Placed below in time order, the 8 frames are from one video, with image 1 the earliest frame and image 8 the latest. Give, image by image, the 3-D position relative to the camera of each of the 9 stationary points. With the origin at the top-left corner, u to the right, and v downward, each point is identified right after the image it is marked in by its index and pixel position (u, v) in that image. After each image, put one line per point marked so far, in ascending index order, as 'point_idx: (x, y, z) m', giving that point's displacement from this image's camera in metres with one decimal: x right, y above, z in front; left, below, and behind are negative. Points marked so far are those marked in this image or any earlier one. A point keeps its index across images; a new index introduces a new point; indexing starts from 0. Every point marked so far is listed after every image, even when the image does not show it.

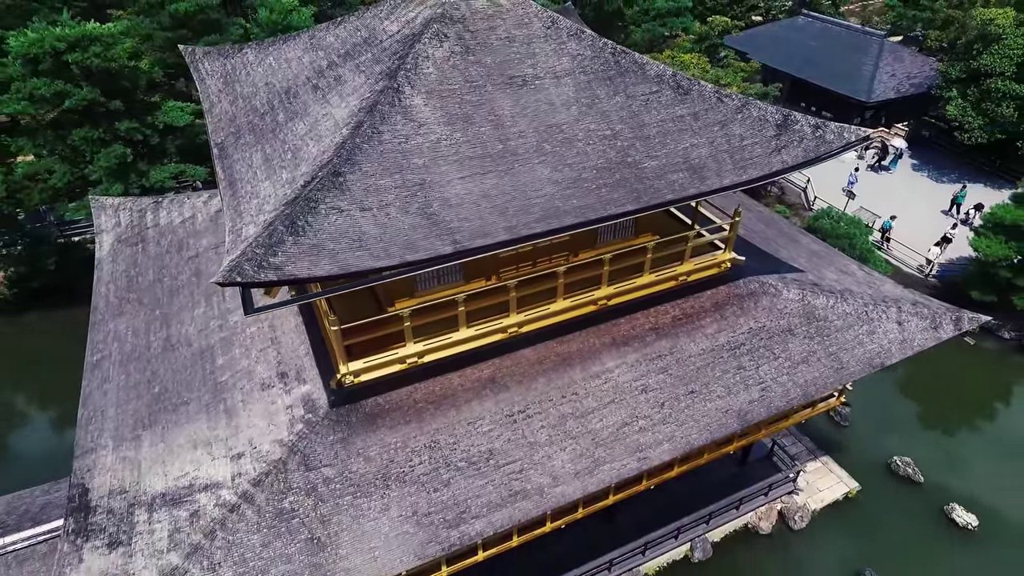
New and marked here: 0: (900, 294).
0: (+8.1, -0.1, +12.6) m
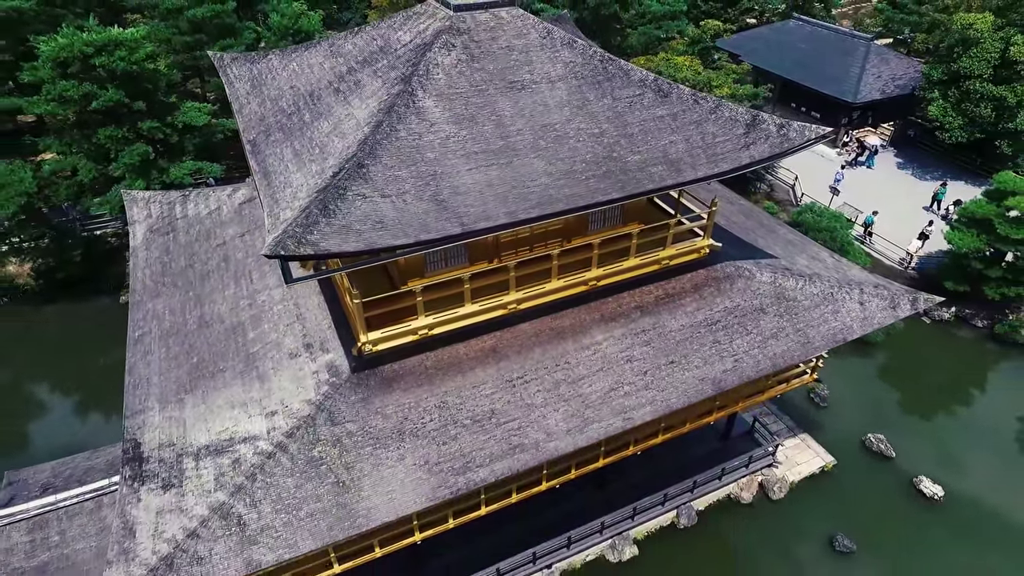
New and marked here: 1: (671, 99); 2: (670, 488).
0: (+8.1, +0.2, +13.9) m
1: (+3.0, +3.6, +11.7) m
2: (+4.3, -5.4, +16.7) m
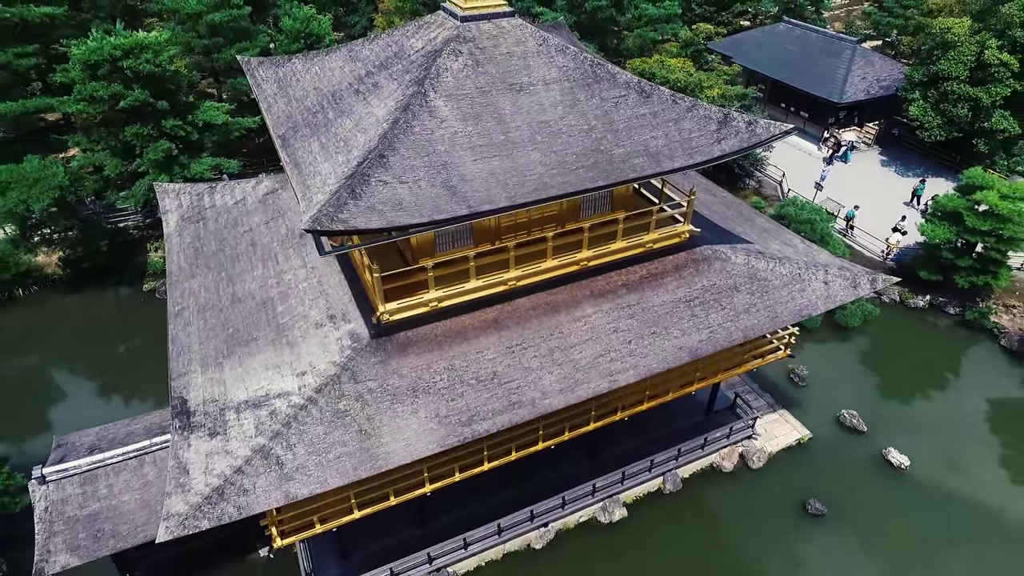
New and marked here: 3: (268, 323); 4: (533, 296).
0: (+8.1, +0.7, +15.4) m
1: (+3.0, +4.1, +13.3) m
2: (+4.3, -4.9, +18.2) m
3: (-5.4, -0.7, +13.6) m
4: (+0.5, -0.2, +13.7) m
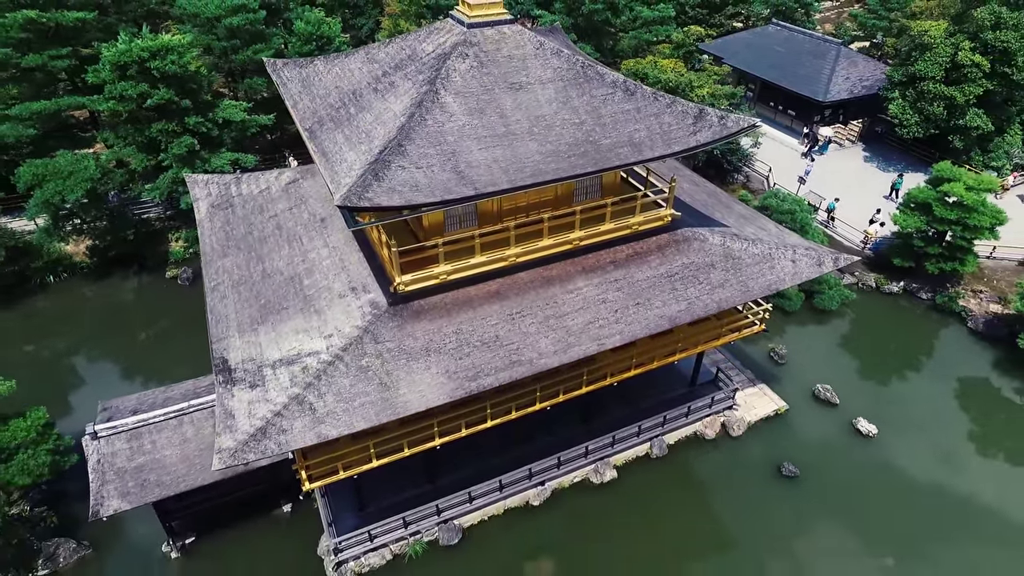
0: (+8.1, +1.3, +17.2) m
1: (+3.0, +4.7, +15.0) m
2: (+4.3, -4.3, +19.9) m
3: (-5.4, -0.2, +15.3) m
4: (+0.5, +0.4, +15.4) m
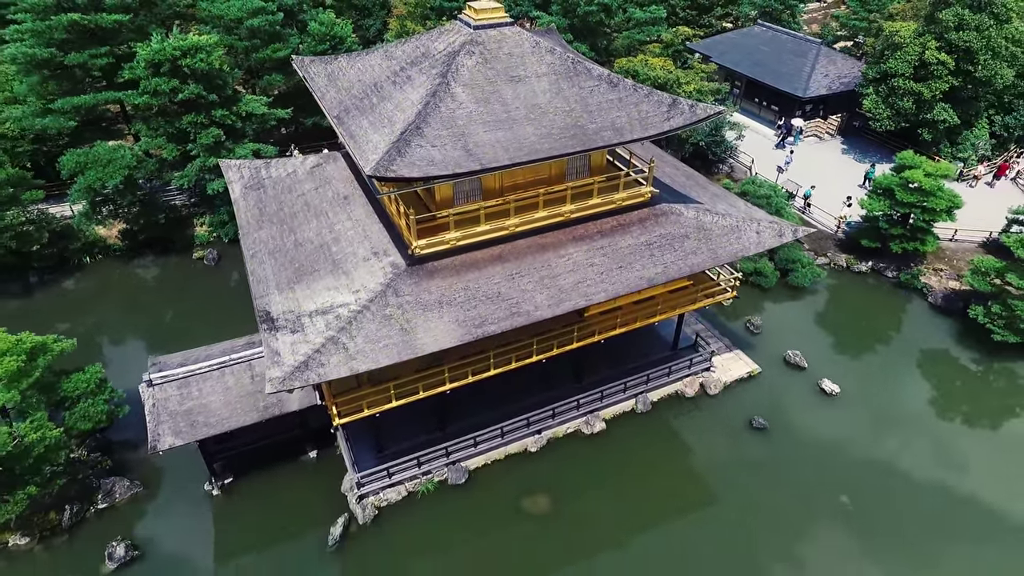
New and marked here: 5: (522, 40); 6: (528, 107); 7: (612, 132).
0: (+8.1, +2.3, +19.6) m
1: (+3.0, +5.7, +17.4) m
2: (+4.3, -3.3, +22.4) m
3: (-5.3, +0.8, +17.7) m
4: (+0.5, +1.4, +17.8) m
5: (+0.3, +7.1, +17.5) m
6: (+0.4, +4.8, +16.5) m
7: (+2.7, +4.2, +16.6) m
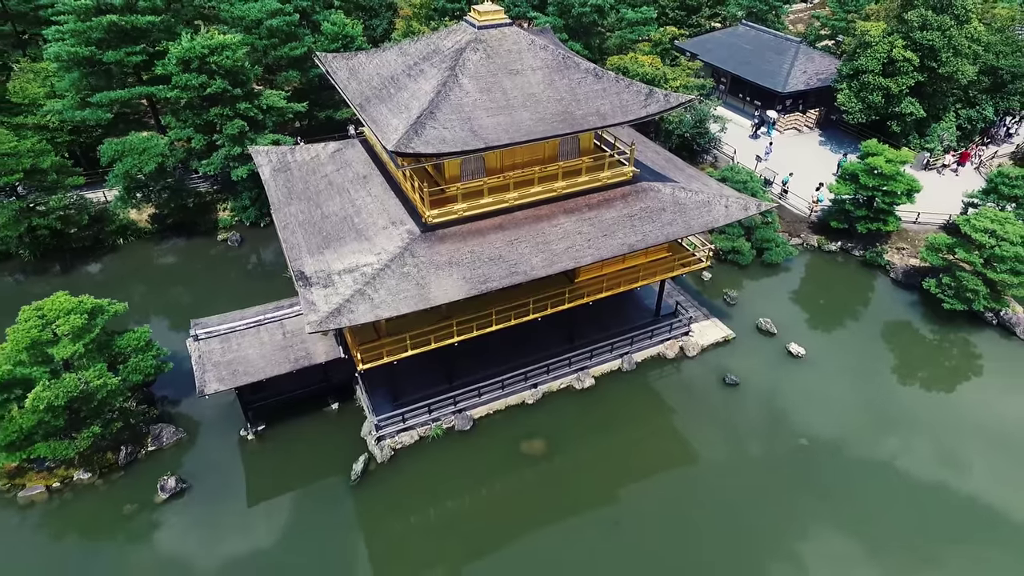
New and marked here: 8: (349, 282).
0: (+8.0, +3.4, +22.3) m
1: (+3.0, +6.8, +20.1) m
2: (+4.2, -2.2, +25.1) m
3: (-5.4, +2.0, +20.4) m
4: (+0.5, +2.5, +20.5) m
5: (+0.2, +8.2, +20.2) m
6: (+0.4, +6.0, +19.2) m
7: (+2.7, +5.3, +19.3) m
8: (-4.8, +0.2, +18.0) m
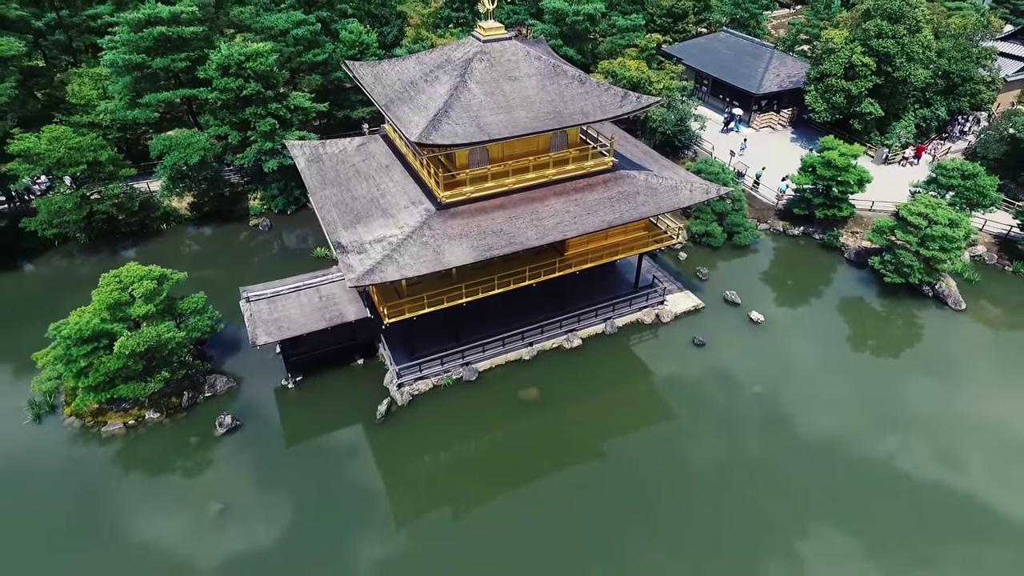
0: (+8.0, +4.6, +26.5) m
1: (+3.0, +8.0, +24.3) m
2: (+4.2, -0.9, +29.3) m
3: (-5.4, +3.2, +24.6) m
4: (+0.4, +3.8, +24.7) m
5: (+0.2, +9.4, +24.4) m
6: (+0.4, +7.2, +23.4) m
7: (+2.6, +6.6, +23.5) m
8: (-4.8, +1.4, +22.2) m
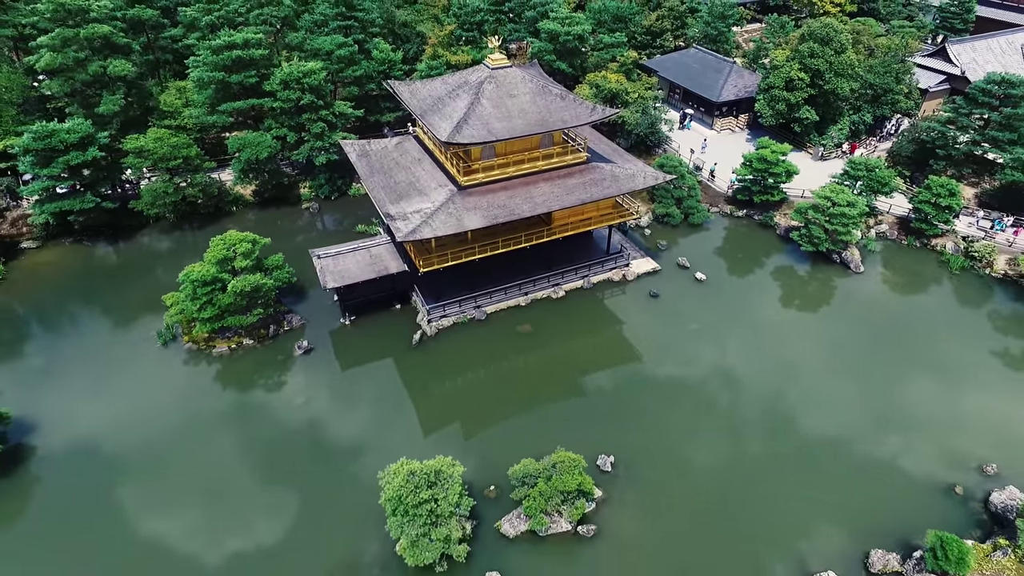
0: (+8.0, +6.8, +35.6) m
1: (+3.0, +10.2, +33.4) m
2: (+4.2, +1.2, +38.4) m
3: (-5.4, +5.4, +33.7) m
4: (+0.4, +5.9, +33.8) m
5: (+0.2, +11.6, +33.5) m
6: (+0.4, +9.4, +32.5) m
7: (+2.6, +8.7, +32.6) m
8: (-4.8, +3.6, +31.4) m
